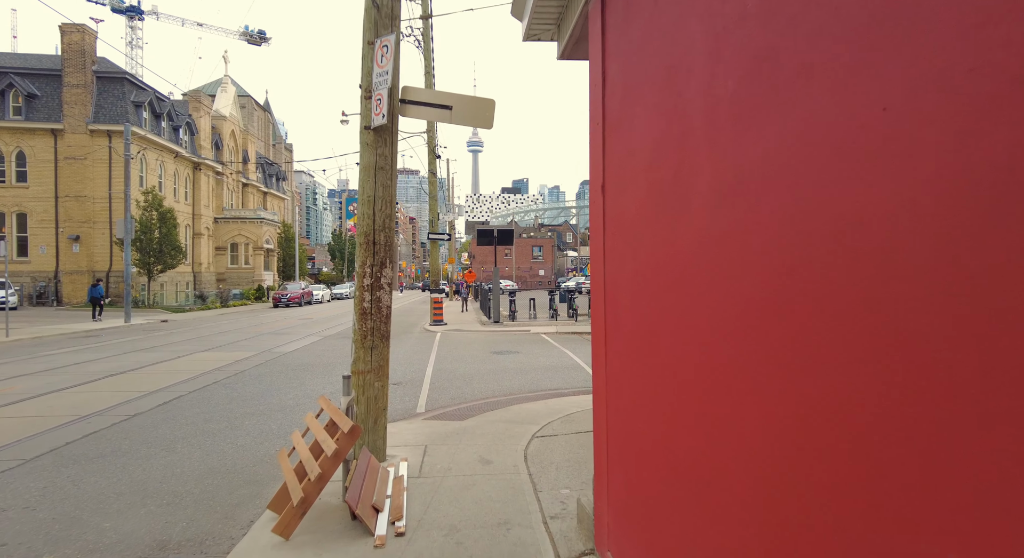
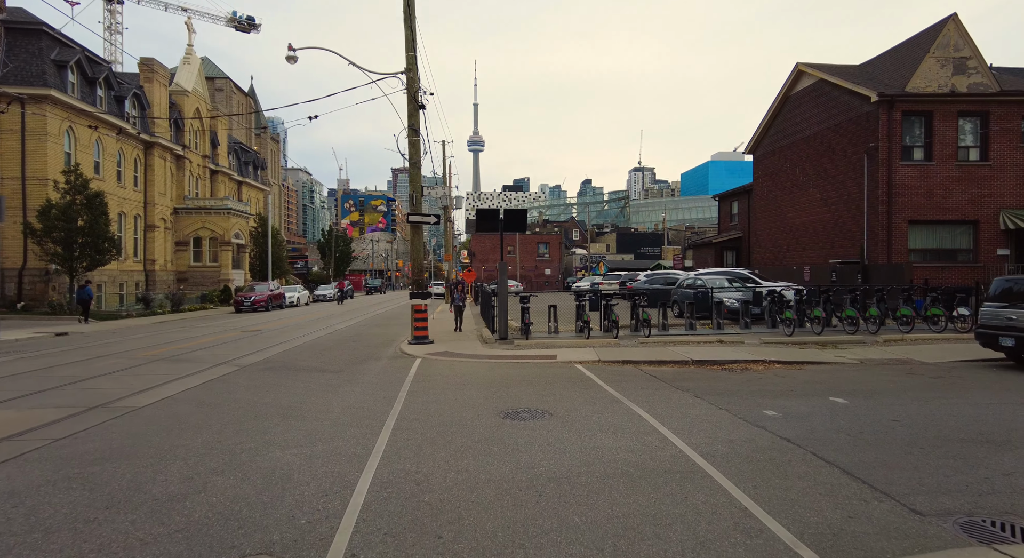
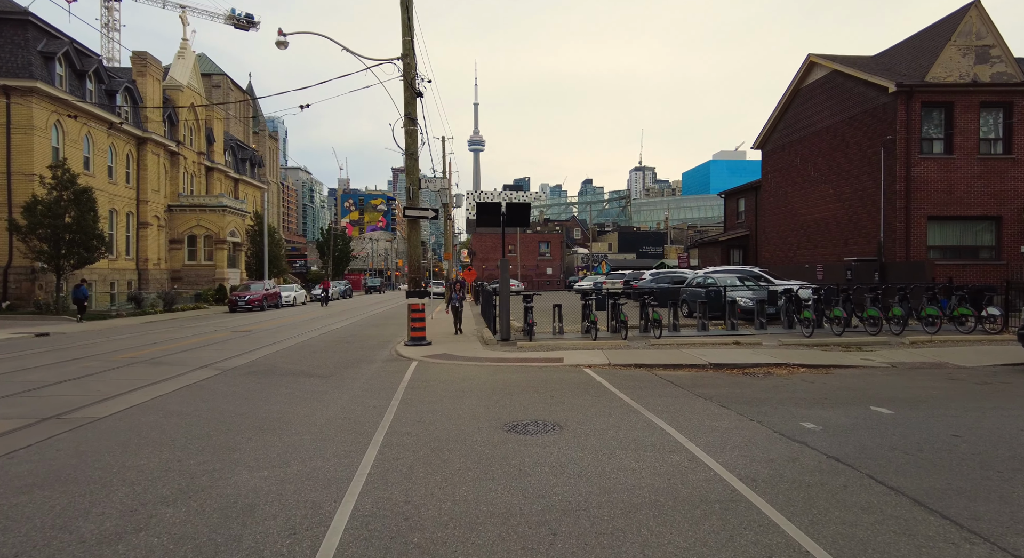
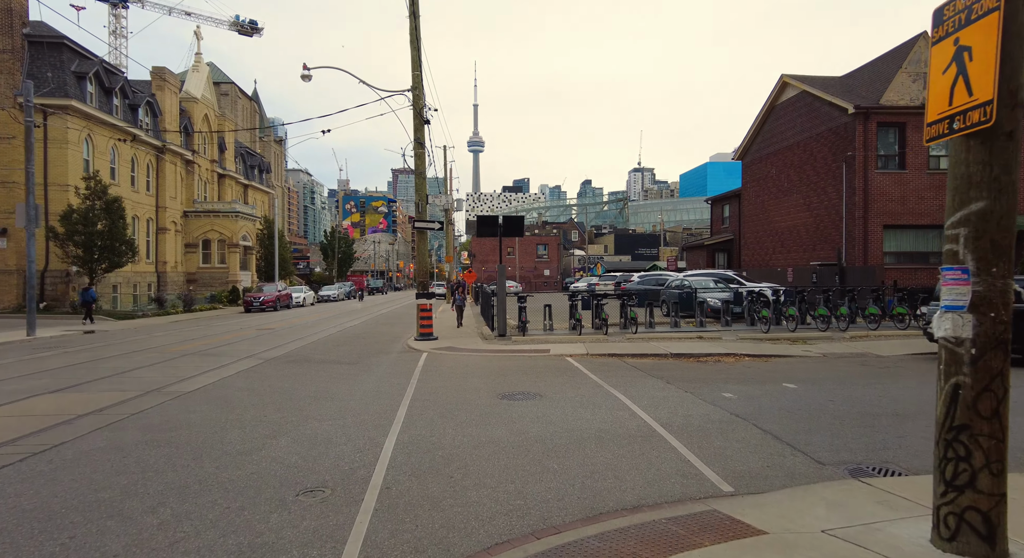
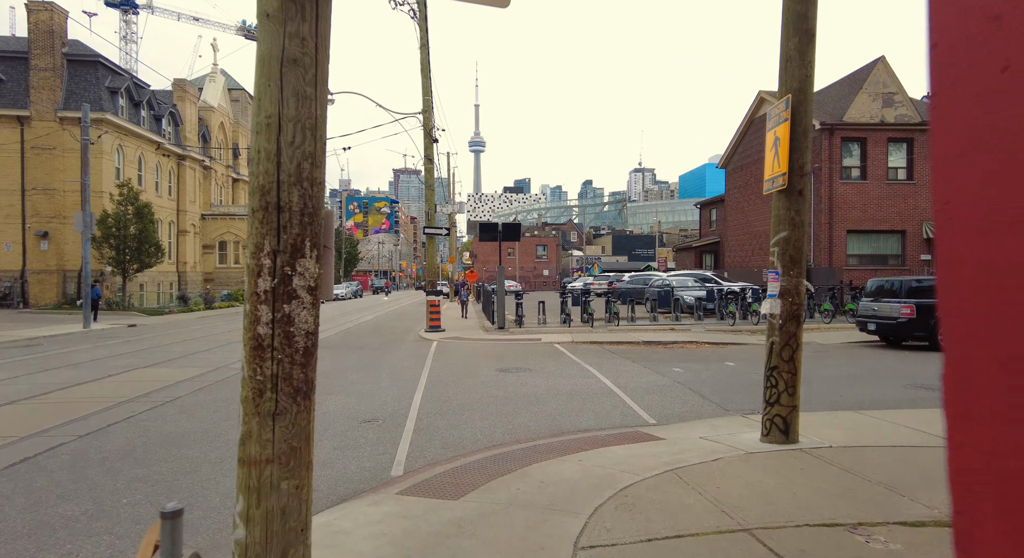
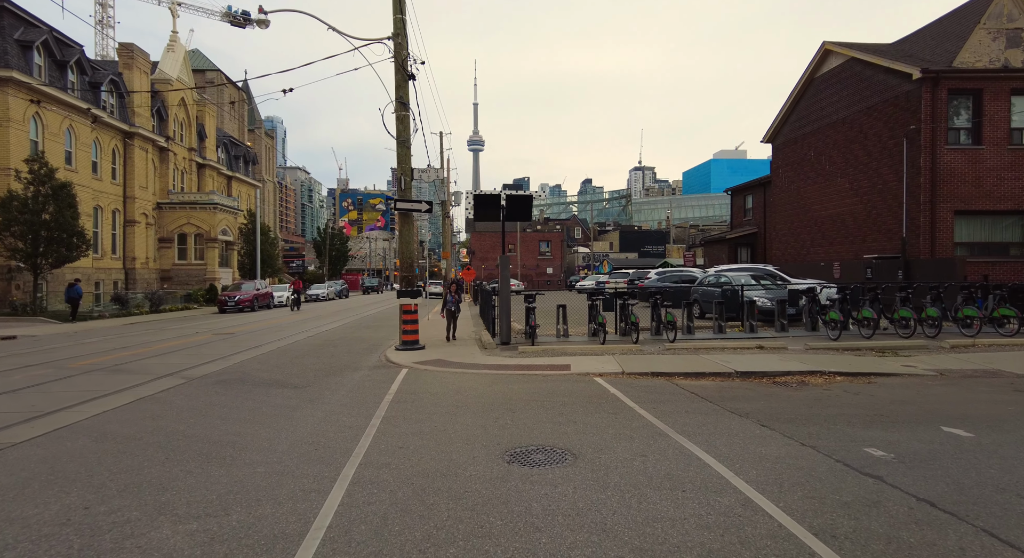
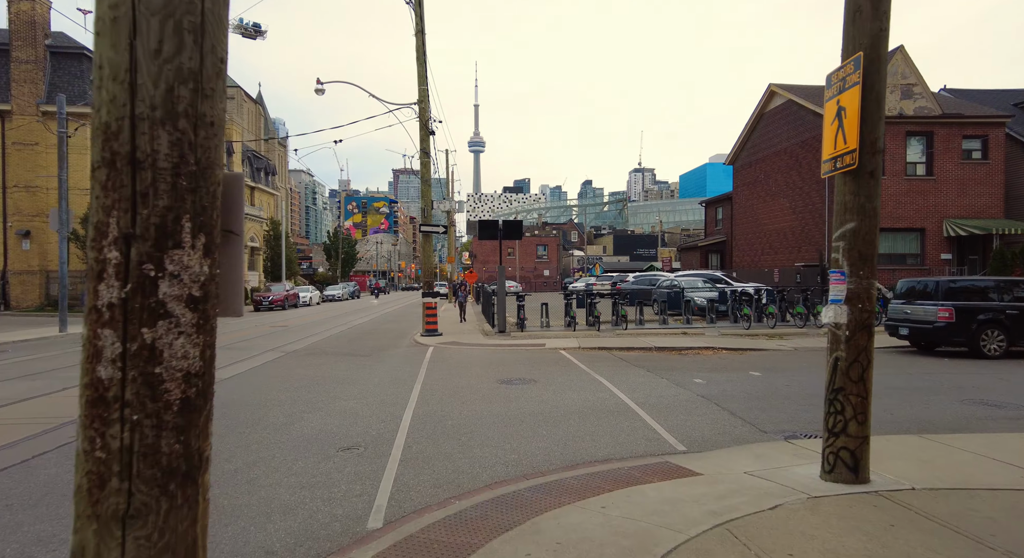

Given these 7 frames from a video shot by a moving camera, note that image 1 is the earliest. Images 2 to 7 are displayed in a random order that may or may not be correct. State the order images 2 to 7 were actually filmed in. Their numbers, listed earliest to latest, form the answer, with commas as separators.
5, 7, 4, 2, 3, 6
